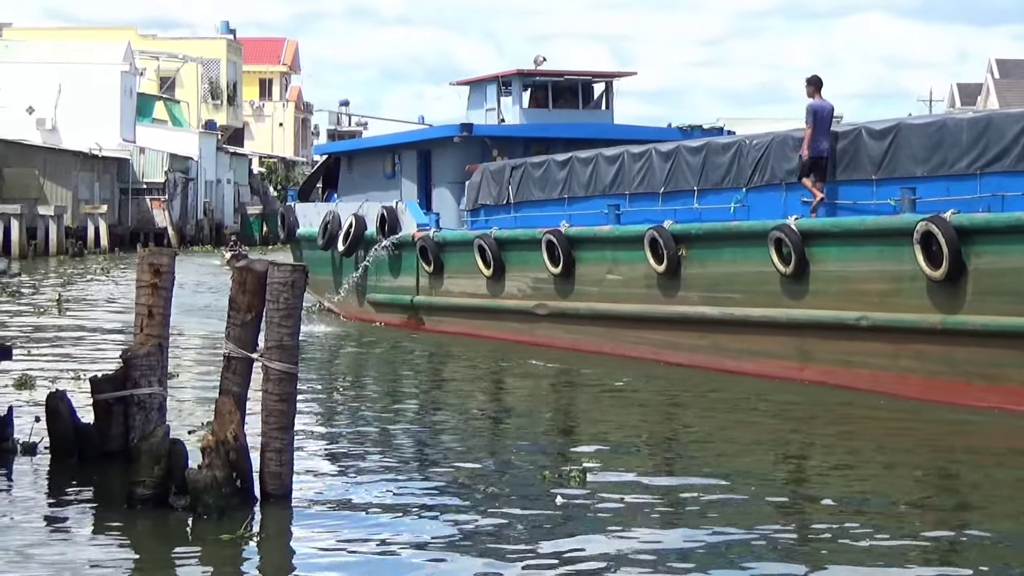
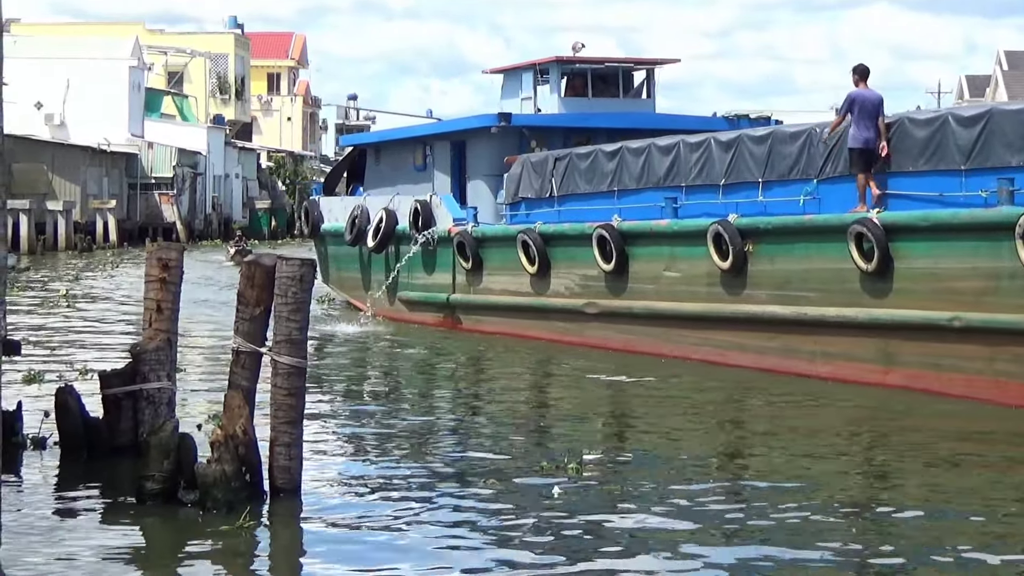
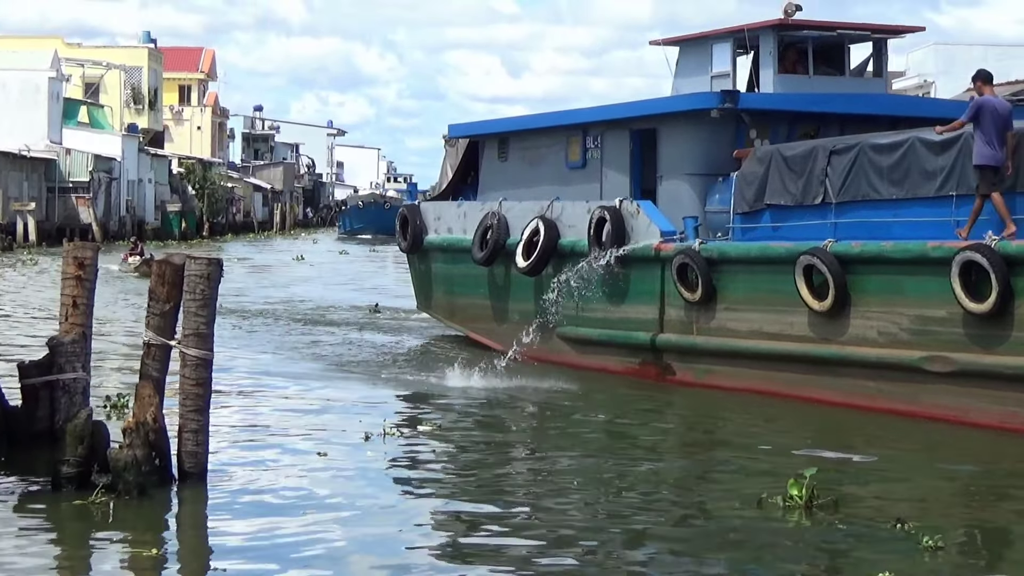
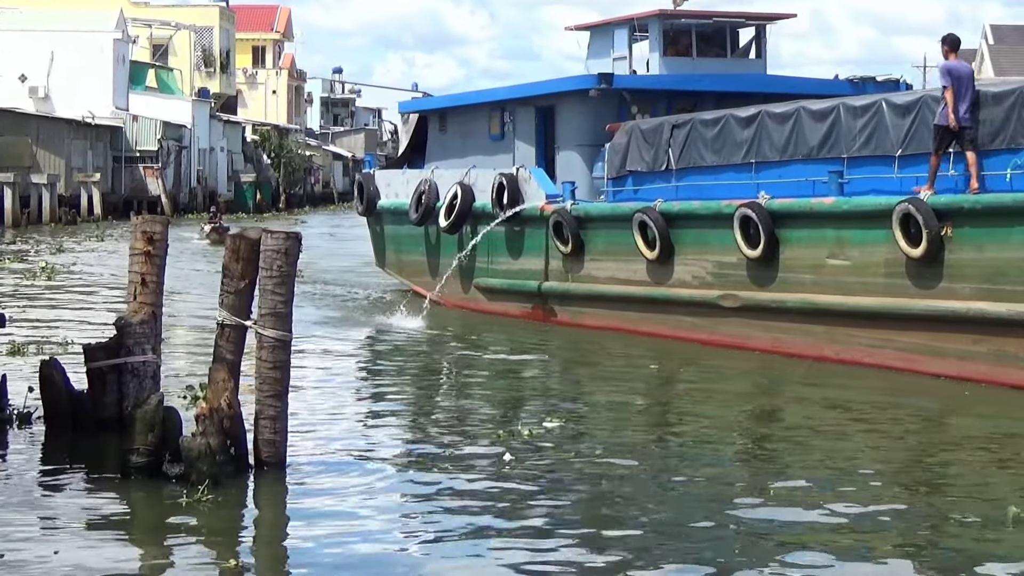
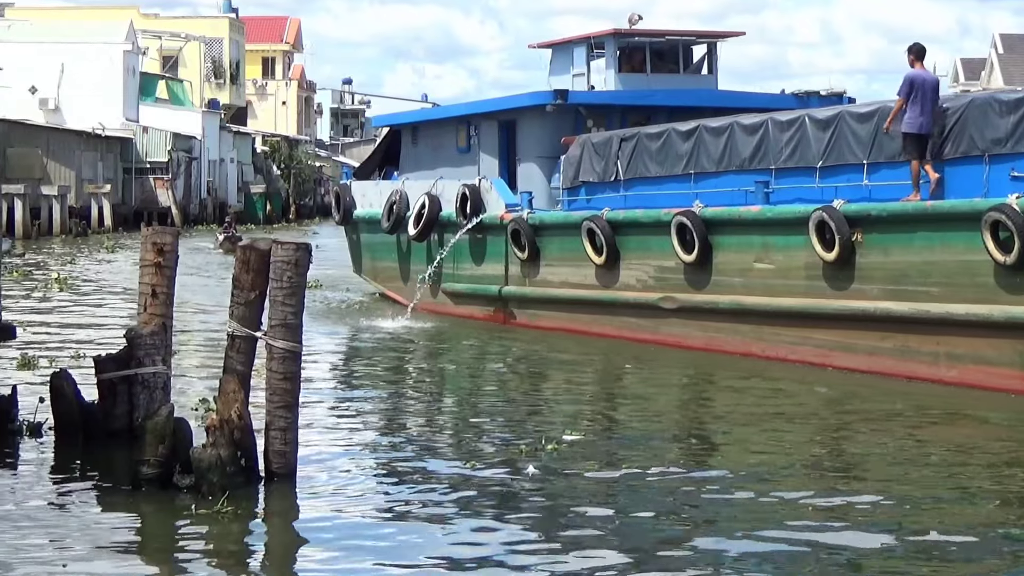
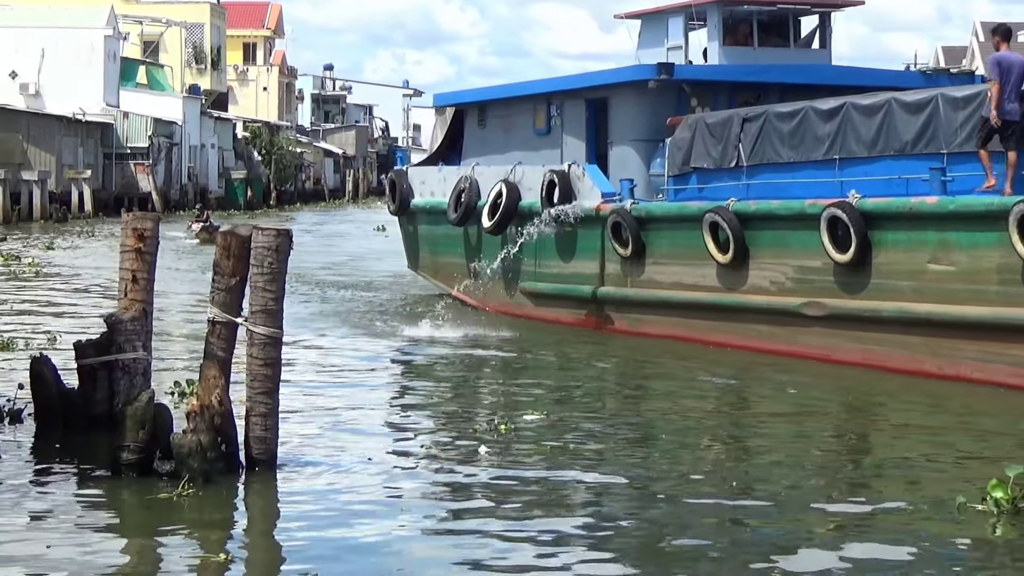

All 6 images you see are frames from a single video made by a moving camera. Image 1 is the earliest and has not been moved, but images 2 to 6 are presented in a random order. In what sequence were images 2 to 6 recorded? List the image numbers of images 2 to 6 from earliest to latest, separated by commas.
2, 5, 4, 6, 3
